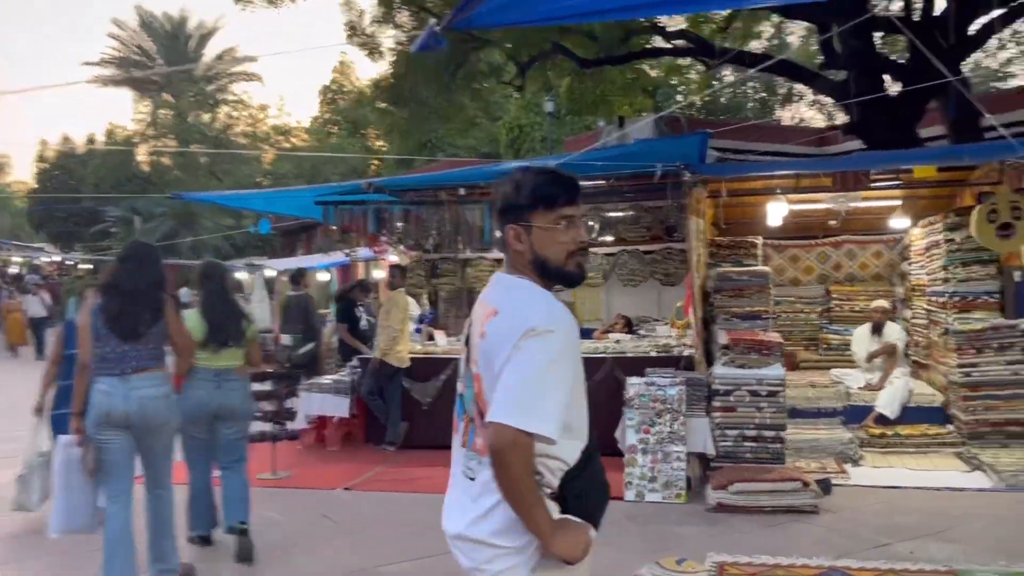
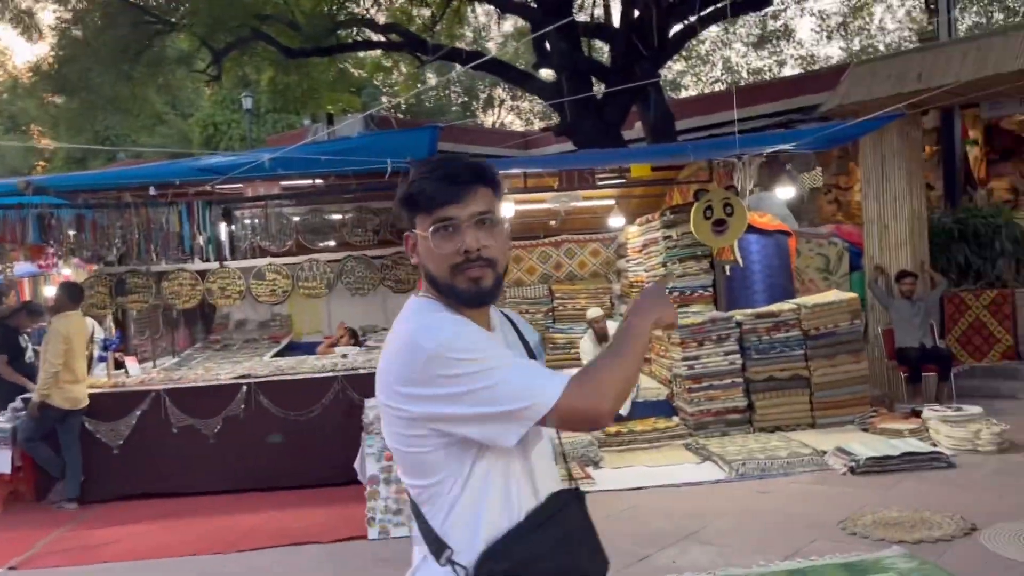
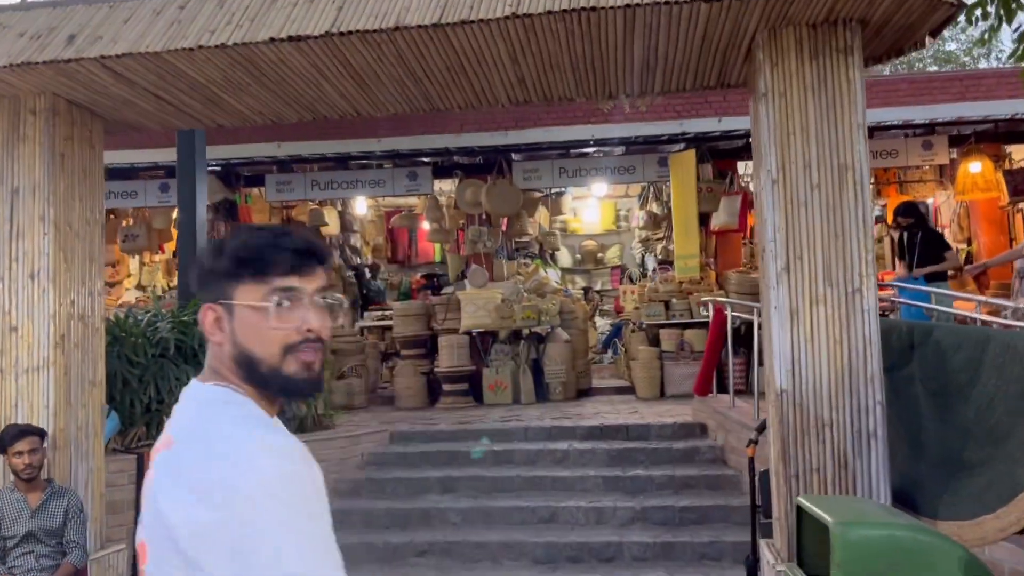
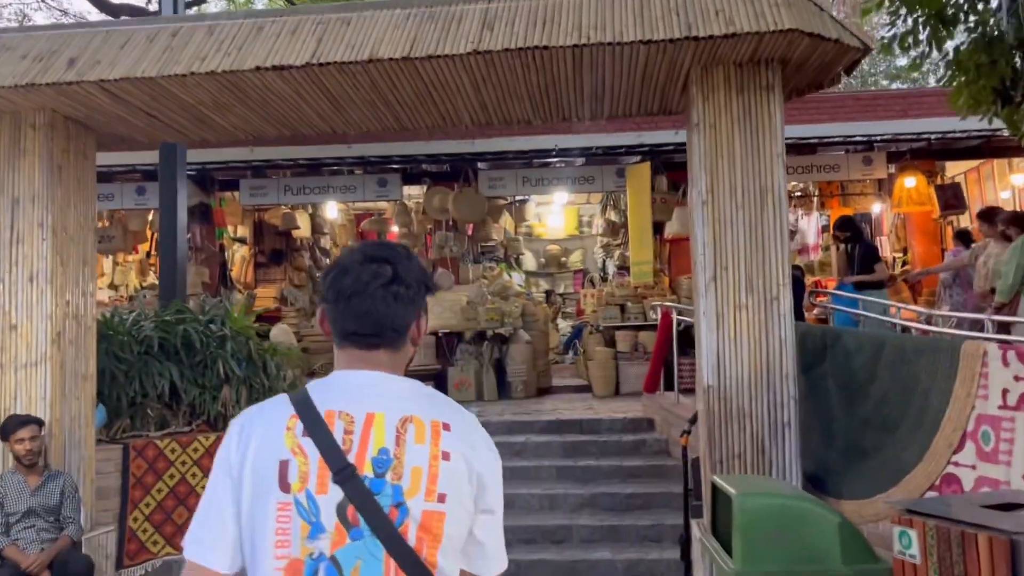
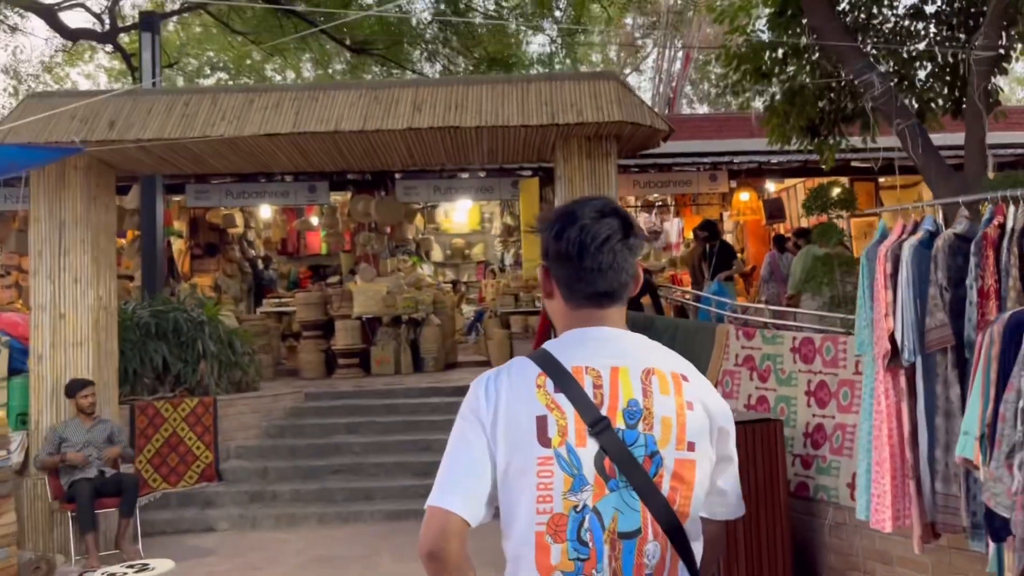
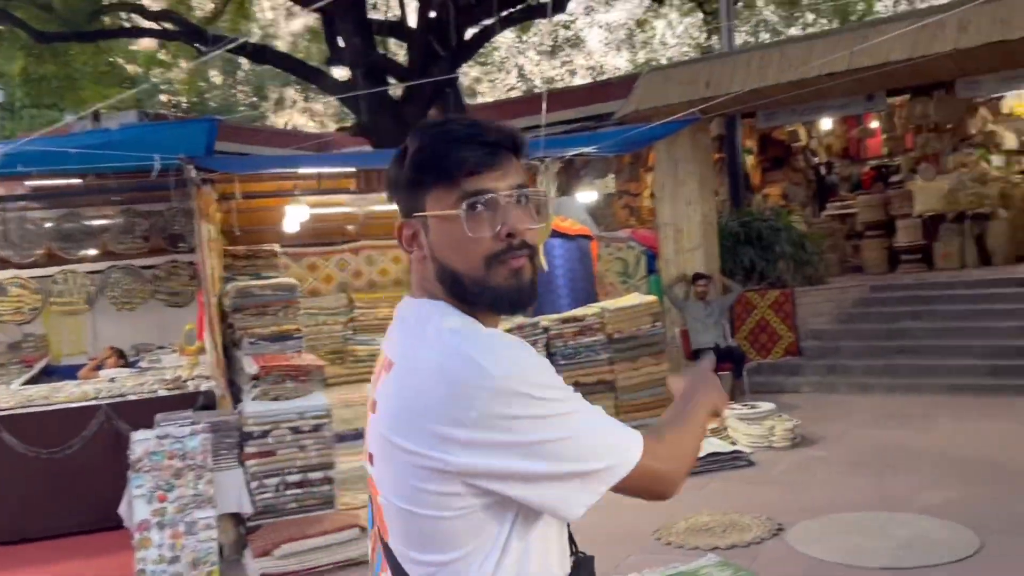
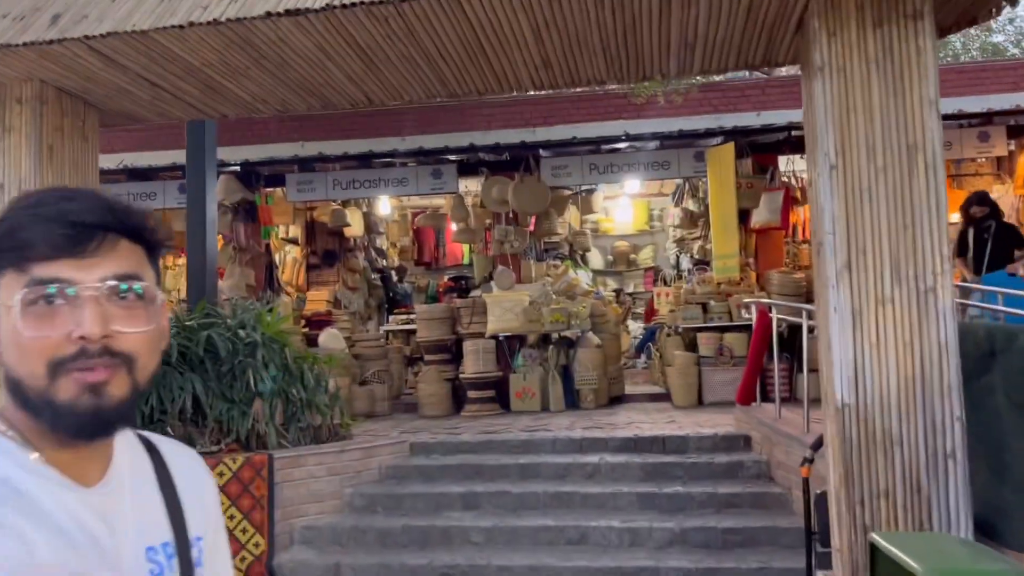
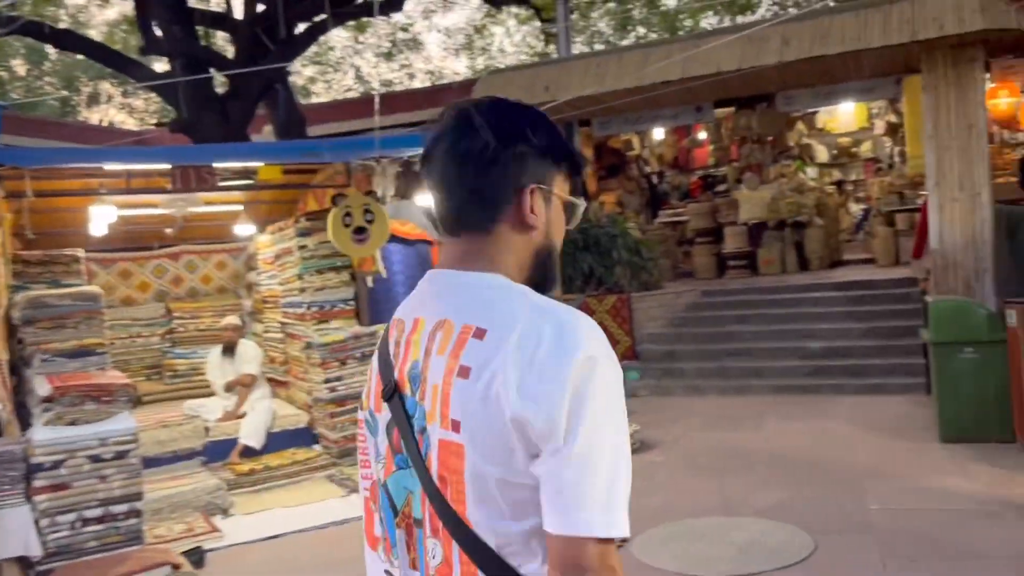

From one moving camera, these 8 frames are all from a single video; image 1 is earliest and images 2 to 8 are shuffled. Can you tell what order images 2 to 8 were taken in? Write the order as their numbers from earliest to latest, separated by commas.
2, 6, 8, 5, 4, 3, 7
